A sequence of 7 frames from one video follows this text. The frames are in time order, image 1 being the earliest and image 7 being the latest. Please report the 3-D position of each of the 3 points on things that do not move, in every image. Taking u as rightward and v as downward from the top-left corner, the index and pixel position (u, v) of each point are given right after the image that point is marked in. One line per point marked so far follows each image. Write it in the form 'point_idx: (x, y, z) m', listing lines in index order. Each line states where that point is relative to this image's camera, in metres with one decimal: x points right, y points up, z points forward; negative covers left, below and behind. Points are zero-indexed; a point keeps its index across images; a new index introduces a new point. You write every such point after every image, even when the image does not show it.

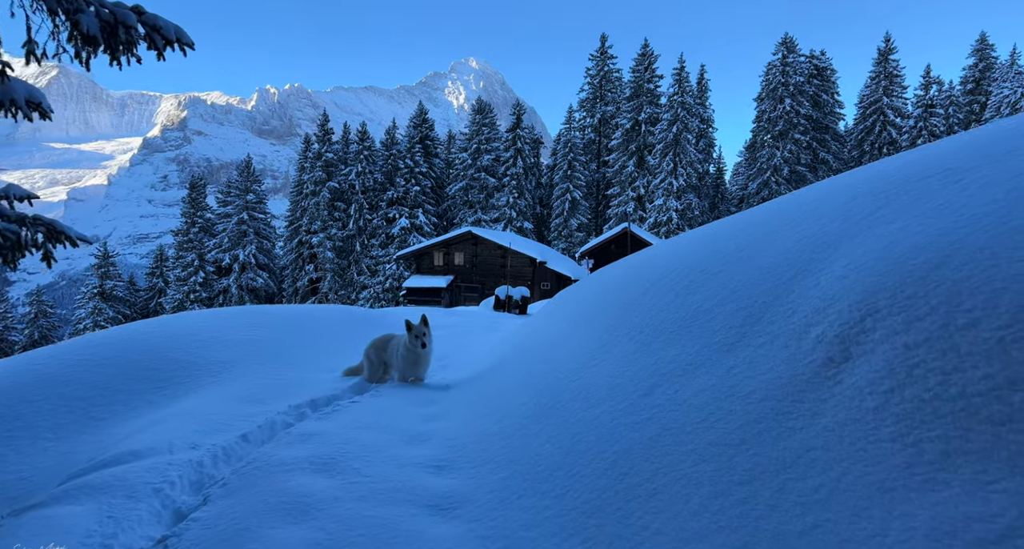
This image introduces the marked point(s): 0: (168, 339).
0: (-4.6, -0.8, +9.1) m
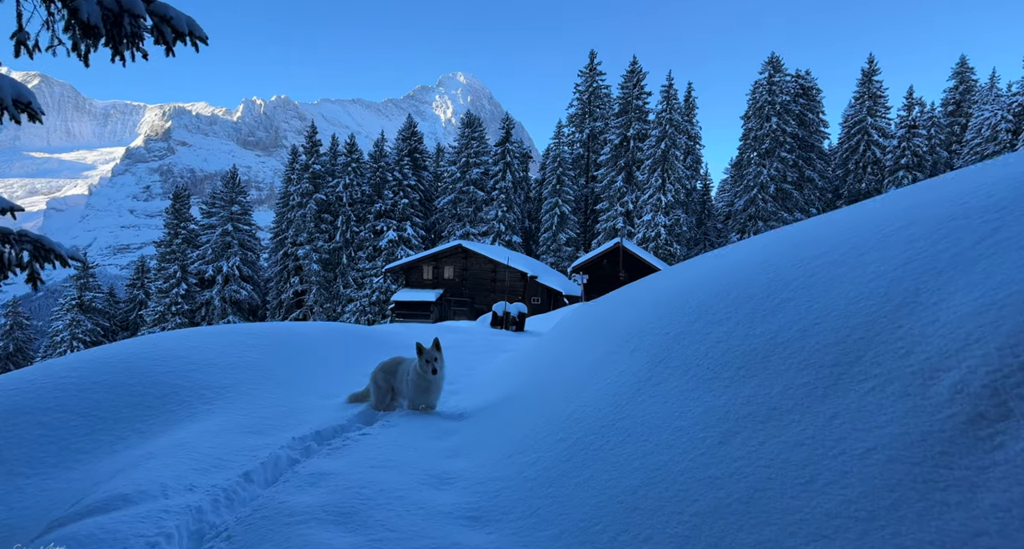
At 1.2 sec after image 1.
0: (-4.4, -1.1, +8.5) m
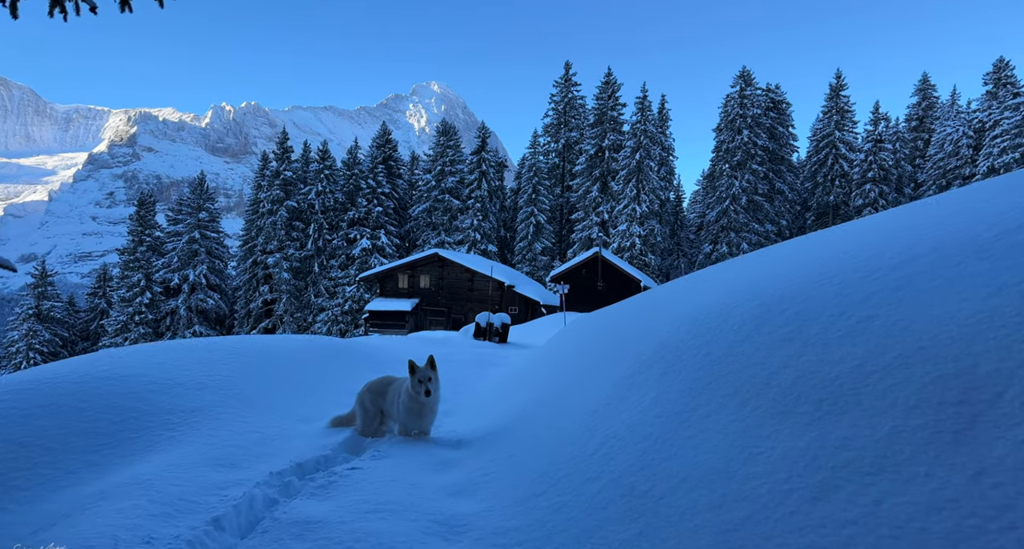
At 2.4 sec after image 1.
0: (-4.4, -1.2, +7.6) m
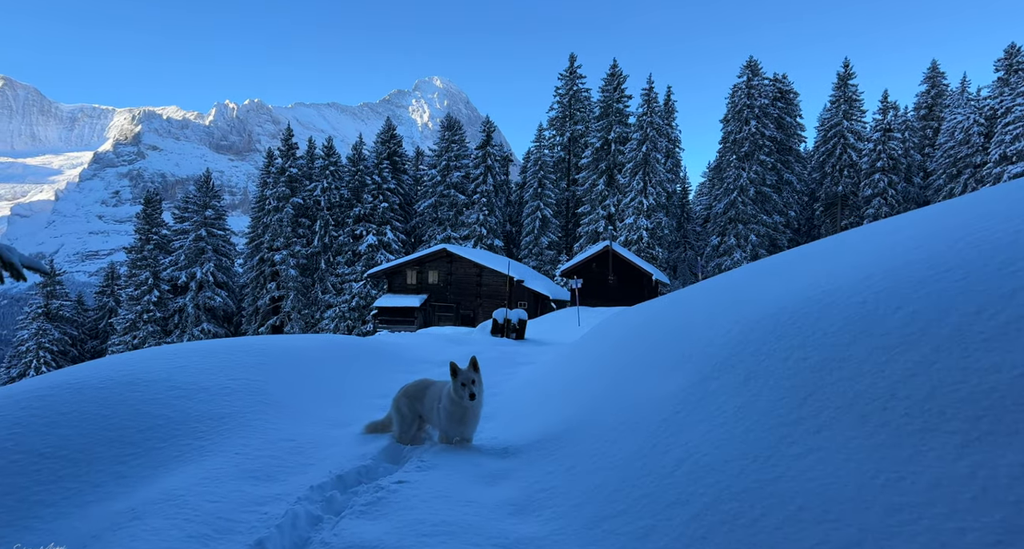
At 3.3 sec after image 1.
0: (-4.0, -1.2, +7.2) m
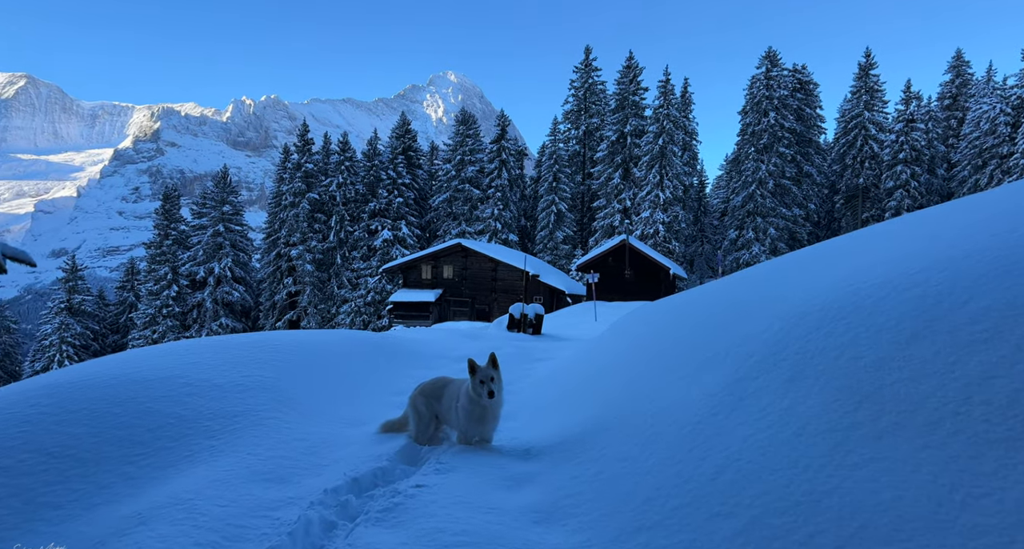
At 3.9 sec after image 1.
0: (-3.7, -1.1, +7.0) m
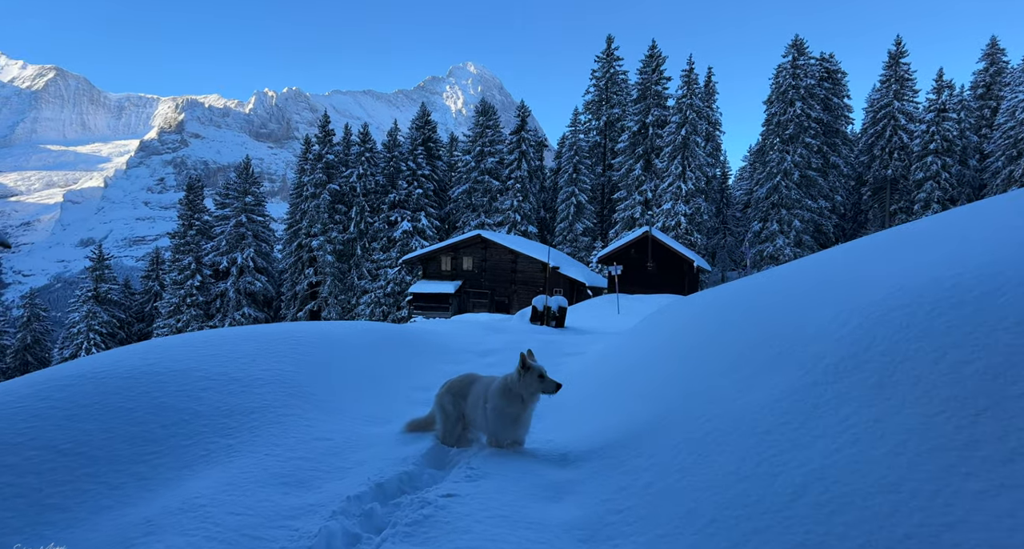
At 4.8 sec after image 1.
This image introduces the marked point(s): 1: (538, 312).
0: (-3.4, -1.0, +6.7) m
1: (+0.8, -1.0, +18.5) m
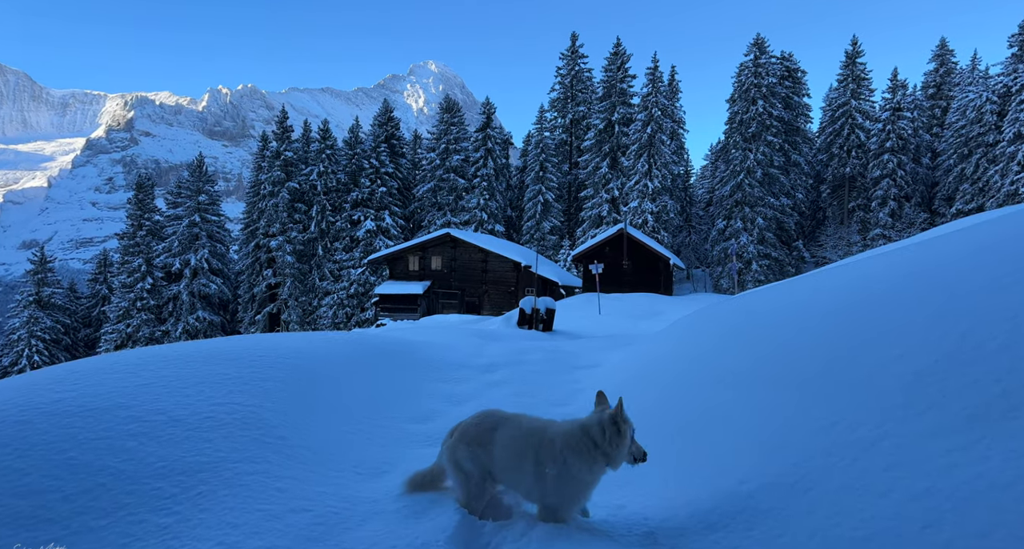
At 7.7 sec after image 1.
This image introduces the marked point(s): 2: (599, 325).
0: (-3.1, -1.1, +4.9) m
1: (+0.4, -1.0, +16.9) m
2: (+2.4, -1.4, +18.6) m
